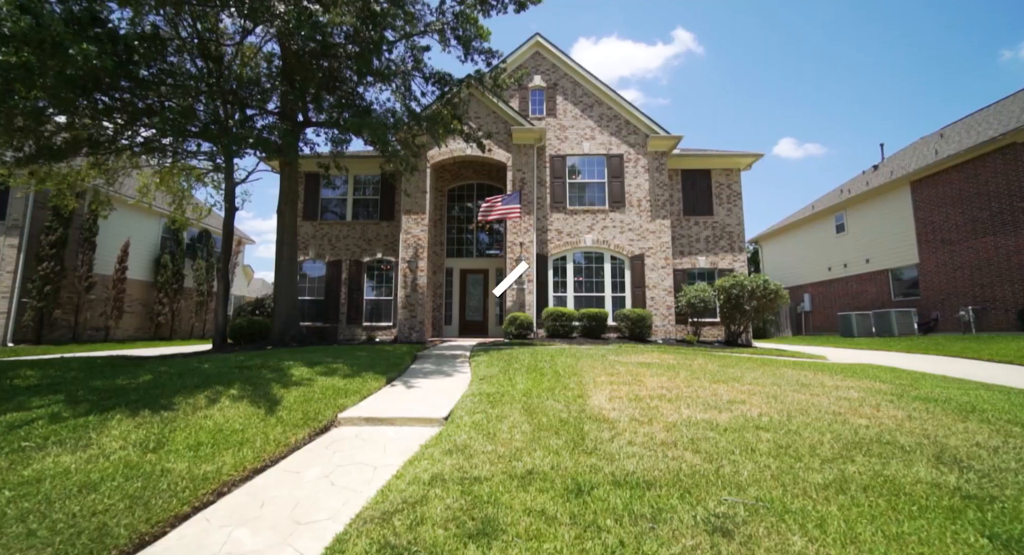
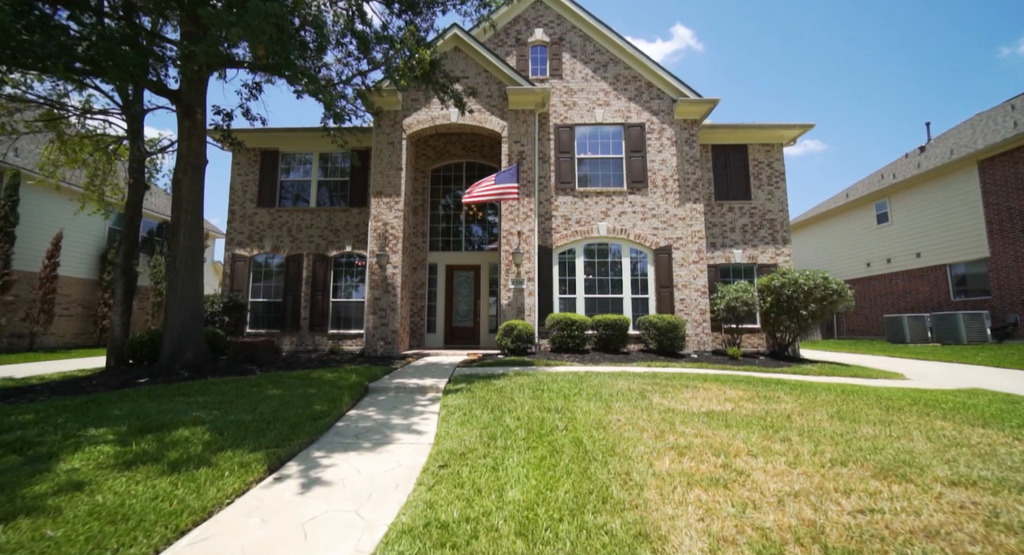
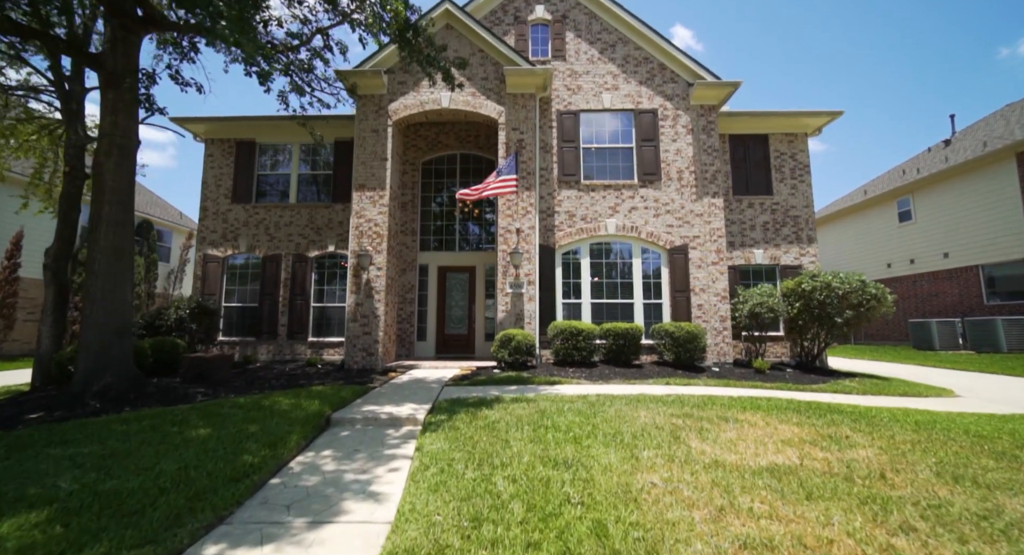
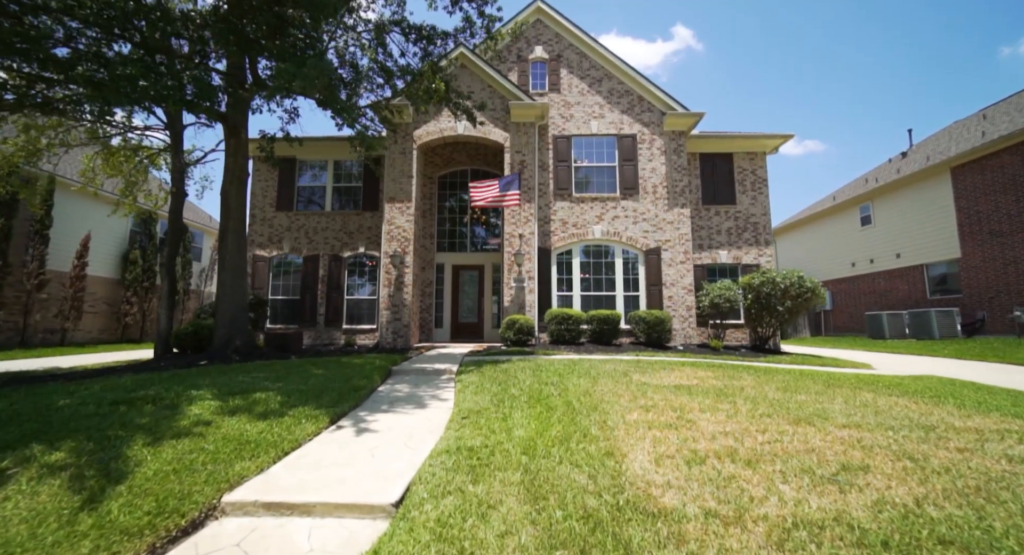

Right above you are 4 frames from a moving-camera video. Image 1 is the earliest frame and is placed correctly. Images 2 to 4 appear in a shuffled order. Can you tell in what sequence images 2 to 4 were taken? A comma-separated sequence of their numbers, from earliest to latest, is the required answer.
4, 2, 3
